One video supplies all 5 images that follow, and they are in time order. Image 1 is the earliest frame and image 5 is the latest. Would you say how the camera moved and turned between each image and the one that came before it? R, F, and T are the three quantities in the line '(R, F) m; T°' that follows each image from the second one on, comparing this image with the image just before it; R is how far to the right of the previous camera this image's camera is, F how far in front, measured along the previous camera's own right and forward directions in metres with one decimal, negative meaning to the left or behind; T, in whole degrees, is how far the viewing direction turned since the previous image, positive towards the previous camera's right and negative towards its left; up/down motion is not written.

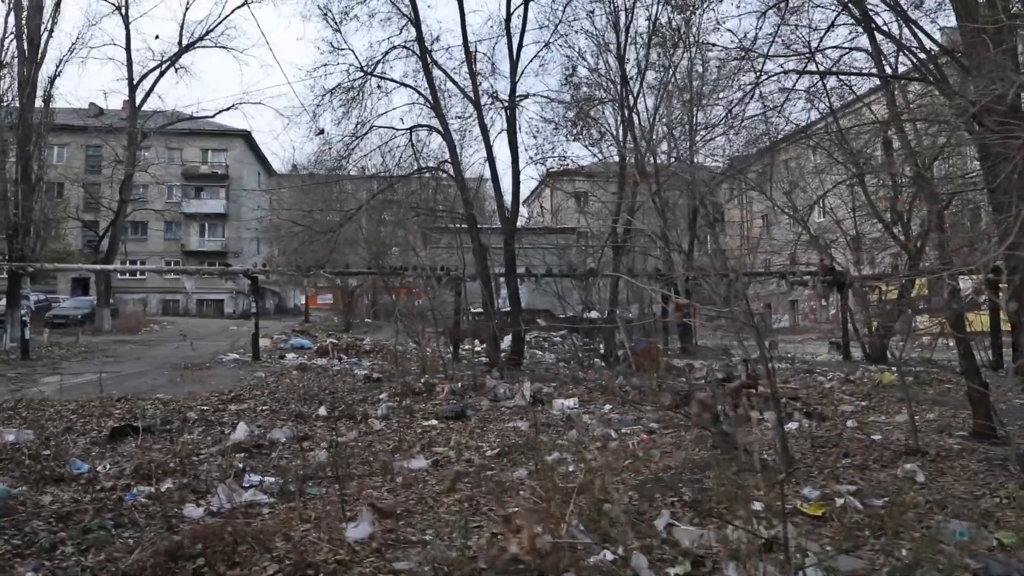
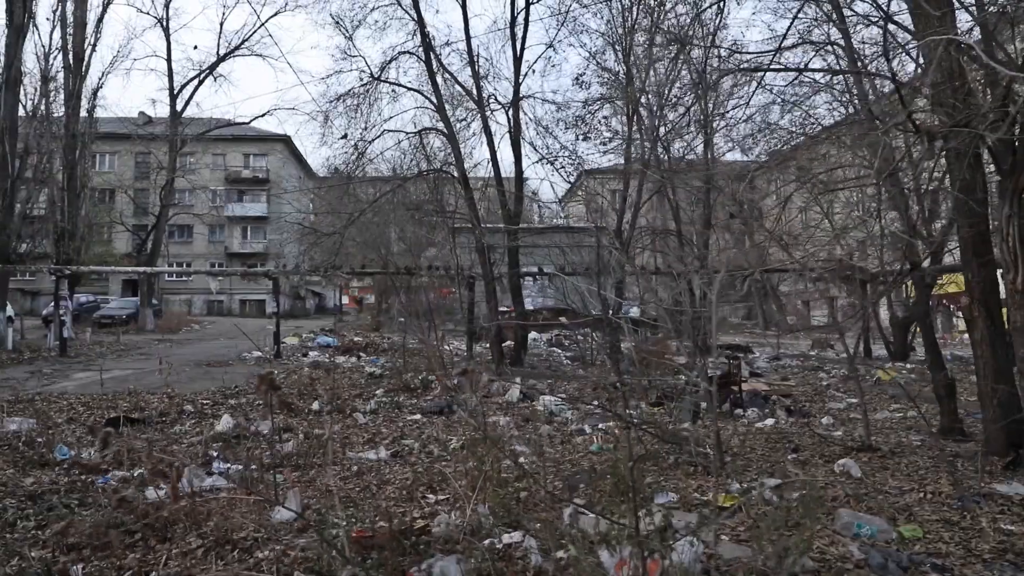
(+0.6, -0.2) m; -4°
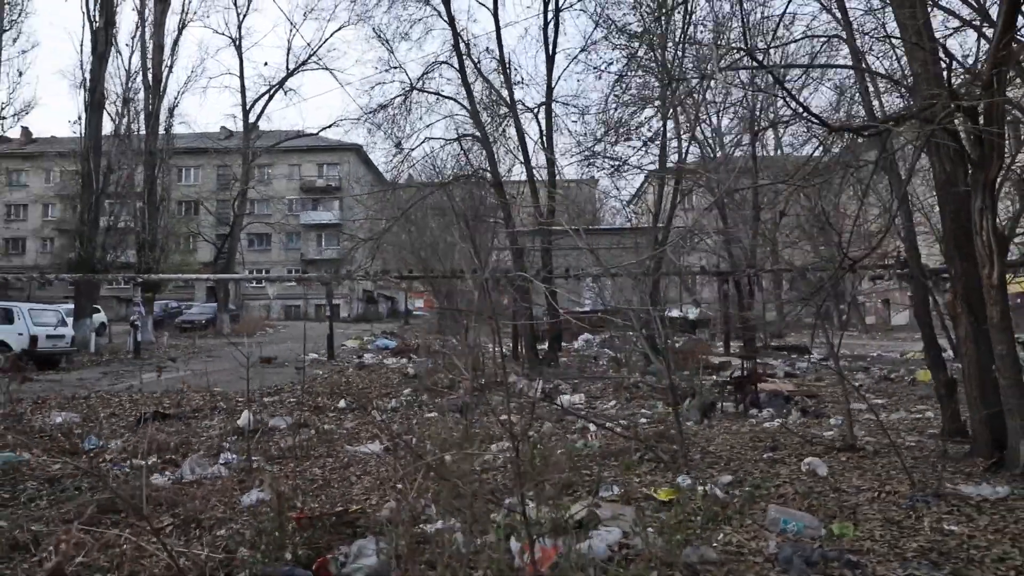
(+0.7, -0.1) m; -6°
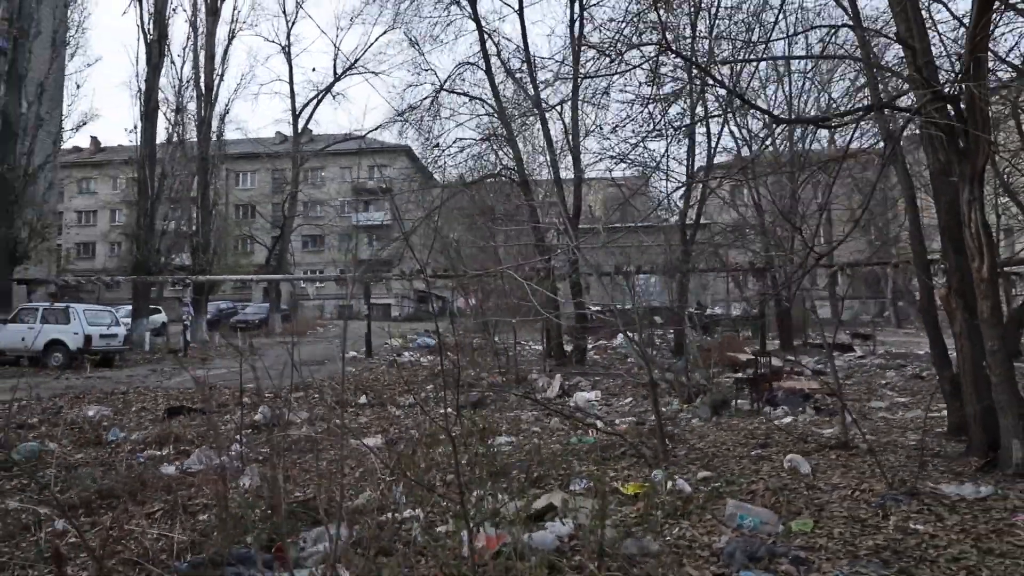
(+0.4, -0.1) m; -5°
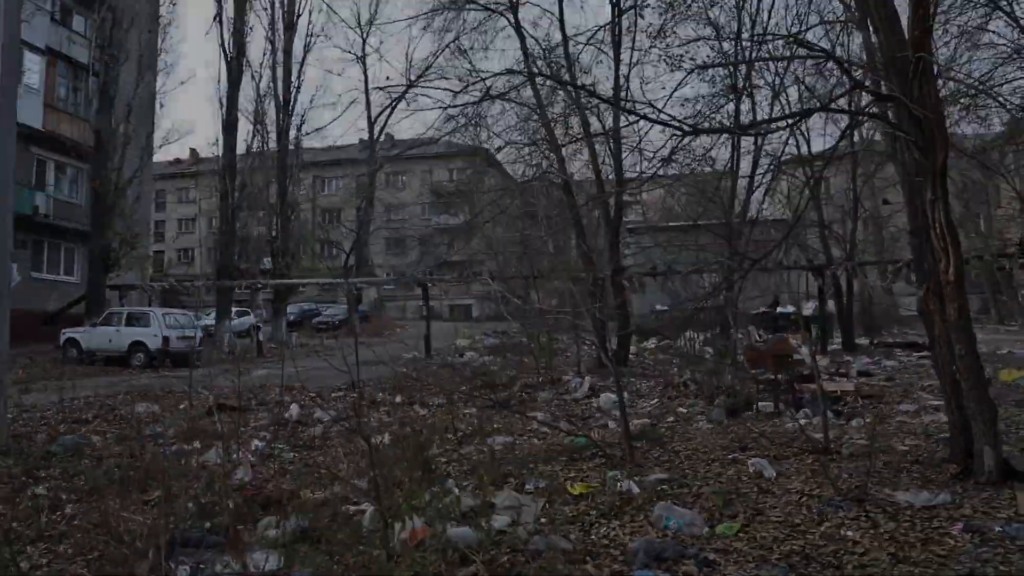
(+0.7, -0.1) m; -7°
